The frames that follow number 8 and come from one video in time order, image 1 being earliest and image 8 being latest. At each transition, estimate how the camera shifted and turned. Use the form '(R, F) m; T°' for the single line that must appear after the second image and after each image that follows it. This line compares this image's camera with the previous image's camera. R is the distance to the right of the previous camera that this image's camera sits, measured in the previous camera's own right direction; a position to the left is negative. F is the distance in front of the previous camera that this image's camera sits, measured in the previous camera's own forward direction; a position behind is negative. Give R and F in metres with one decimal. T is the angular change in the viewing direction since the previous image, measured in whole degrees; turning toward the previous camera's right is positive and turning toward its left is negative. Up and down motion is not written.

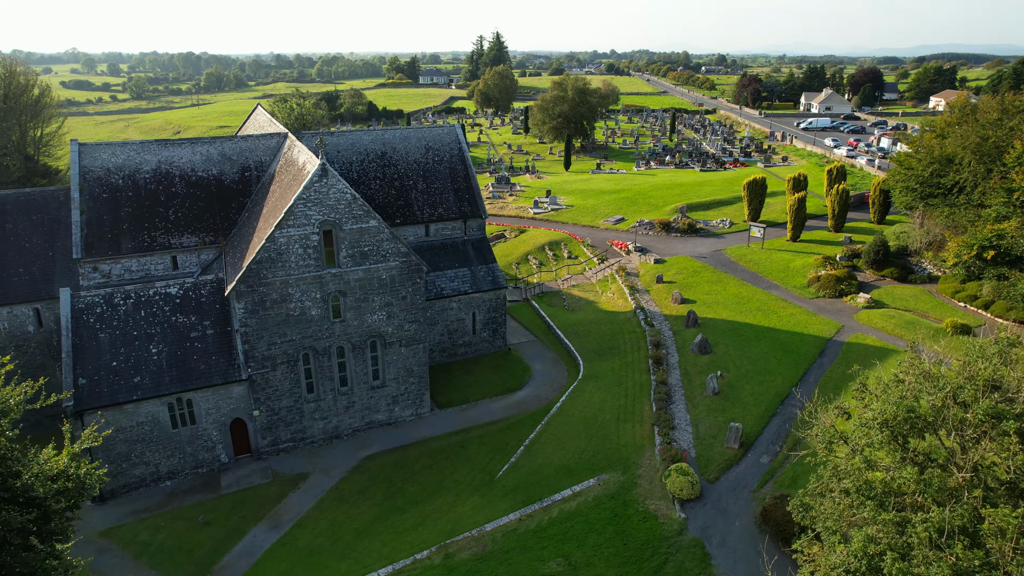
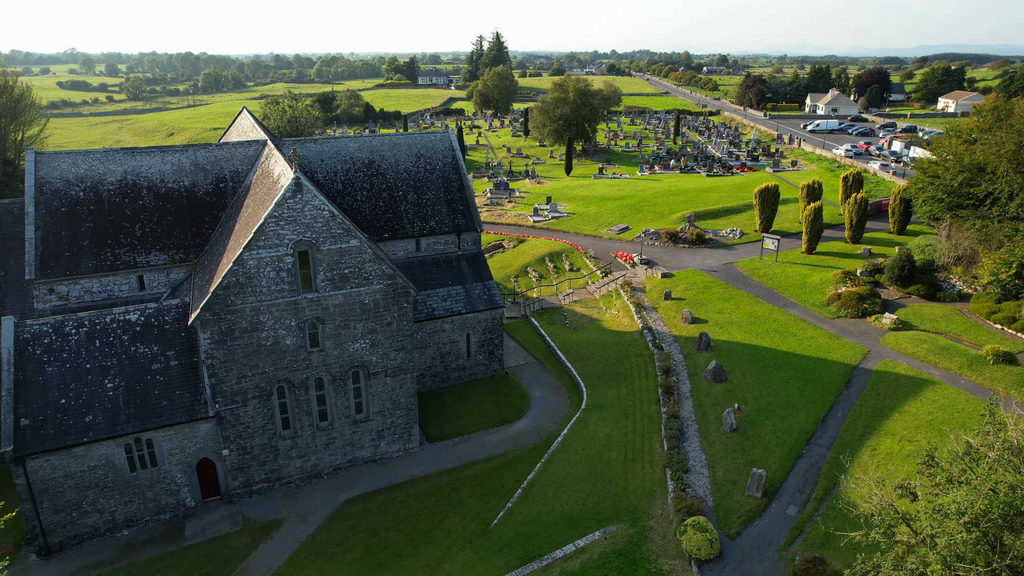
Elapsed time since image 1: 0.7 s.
(+0.2, +2.8) m; 0°
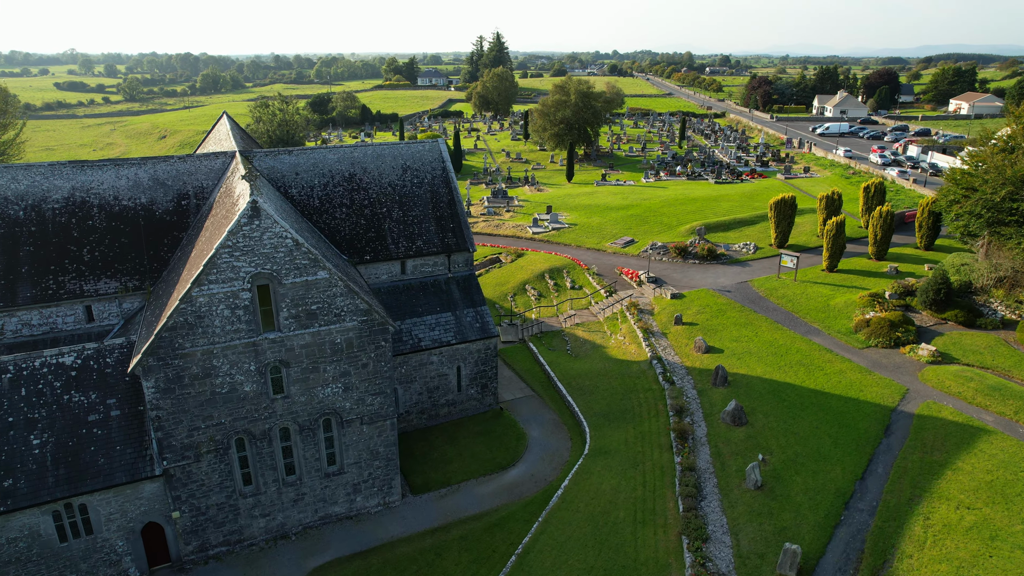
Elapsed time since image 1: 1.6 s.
(+0.3, +3.5) m; 0°
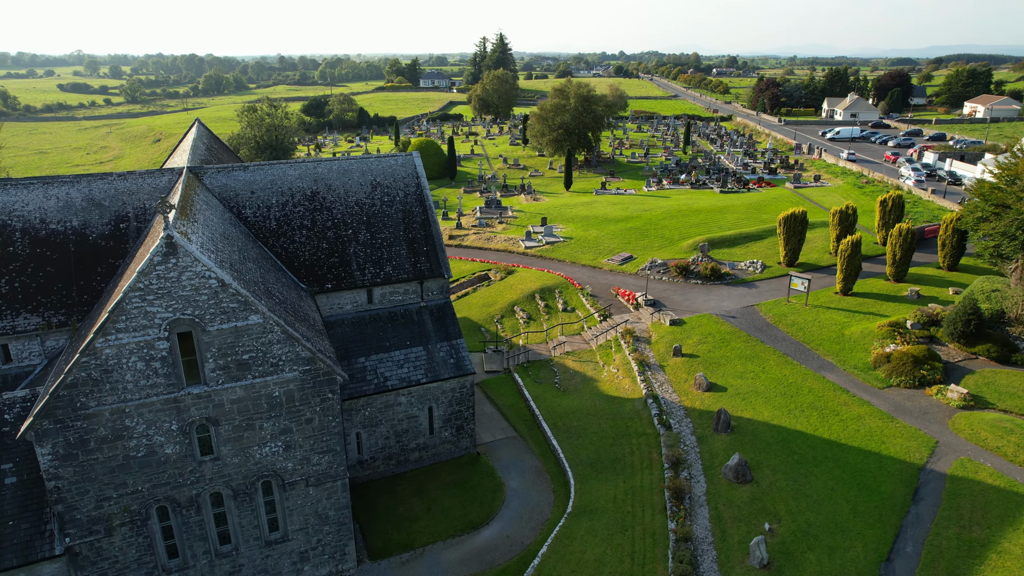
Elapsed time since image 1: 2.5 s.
(+1.3, +3.4) m; -1°
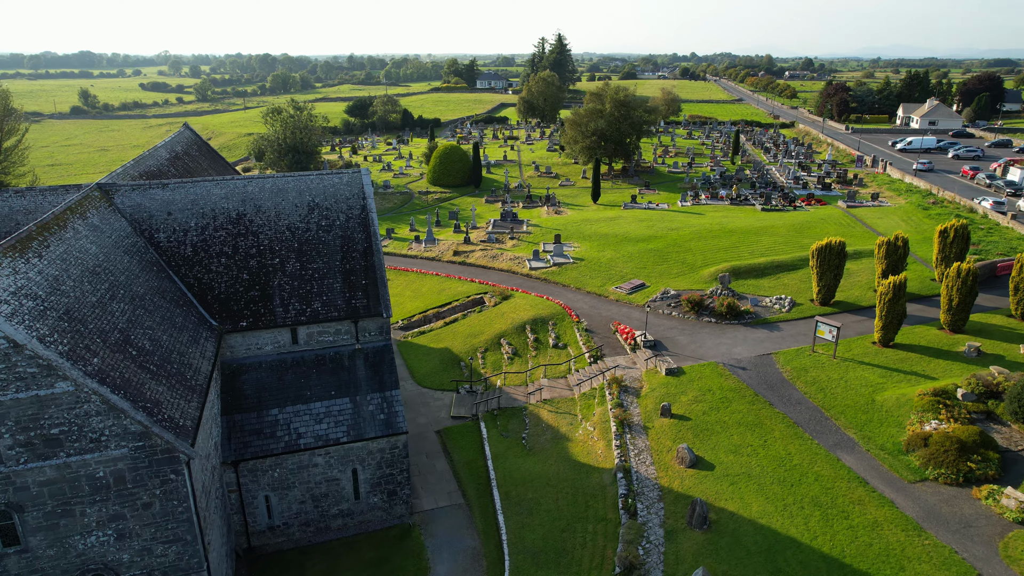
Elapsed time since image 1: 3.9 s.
(+4.5, +4.9) m; -6°
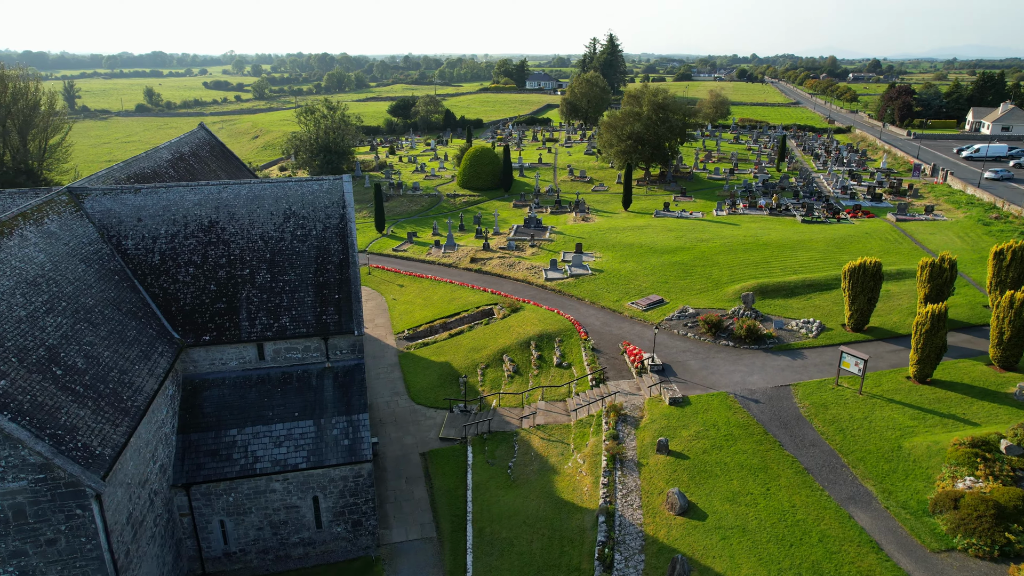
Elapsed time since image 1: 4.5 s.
(+2.6, +2.2) m; -4°
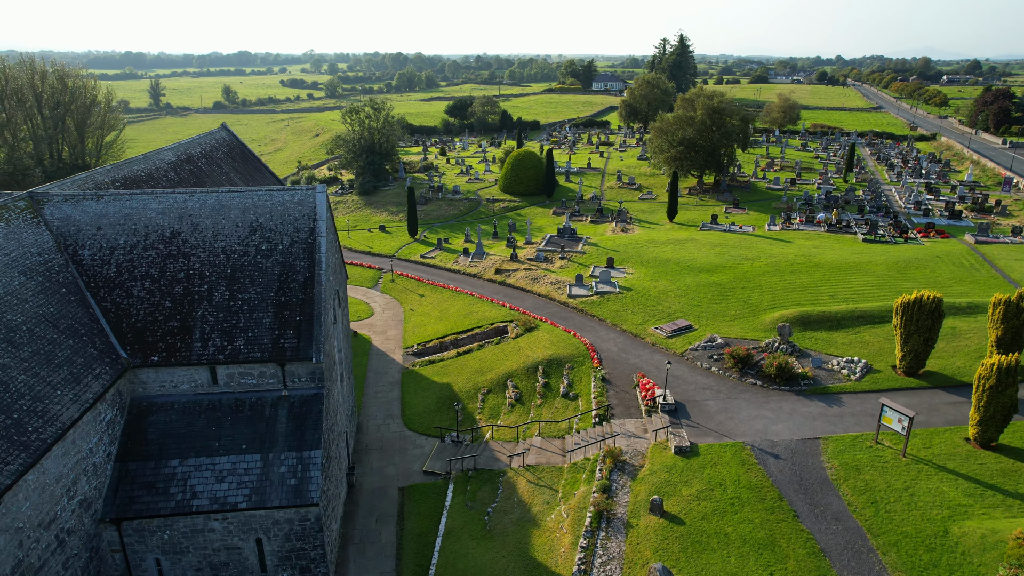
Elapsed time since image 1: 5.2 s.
(+3.0, +3.0) m; -6°
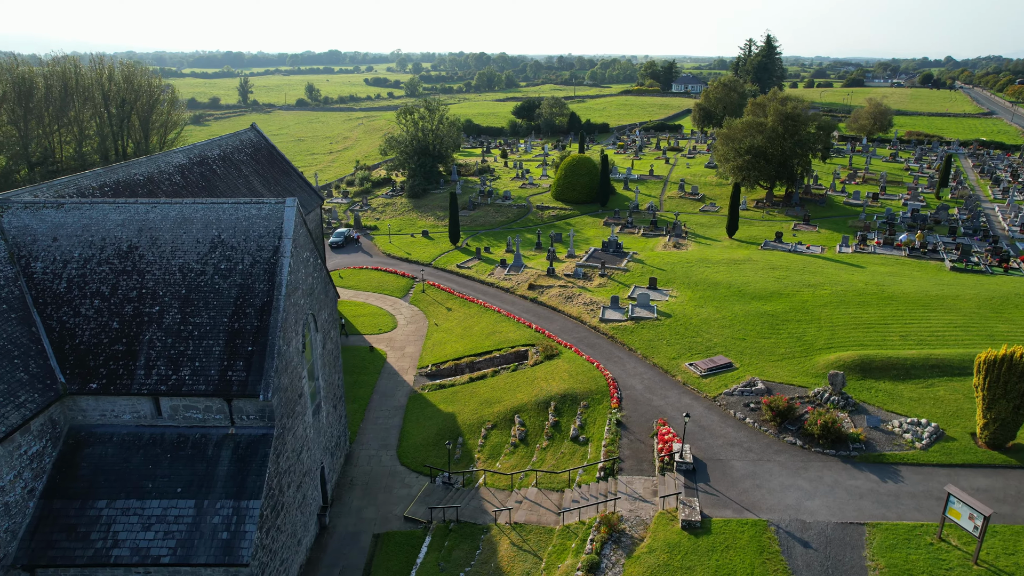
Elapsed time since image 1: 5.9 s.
(+3.0, +3.5) m; -7°
